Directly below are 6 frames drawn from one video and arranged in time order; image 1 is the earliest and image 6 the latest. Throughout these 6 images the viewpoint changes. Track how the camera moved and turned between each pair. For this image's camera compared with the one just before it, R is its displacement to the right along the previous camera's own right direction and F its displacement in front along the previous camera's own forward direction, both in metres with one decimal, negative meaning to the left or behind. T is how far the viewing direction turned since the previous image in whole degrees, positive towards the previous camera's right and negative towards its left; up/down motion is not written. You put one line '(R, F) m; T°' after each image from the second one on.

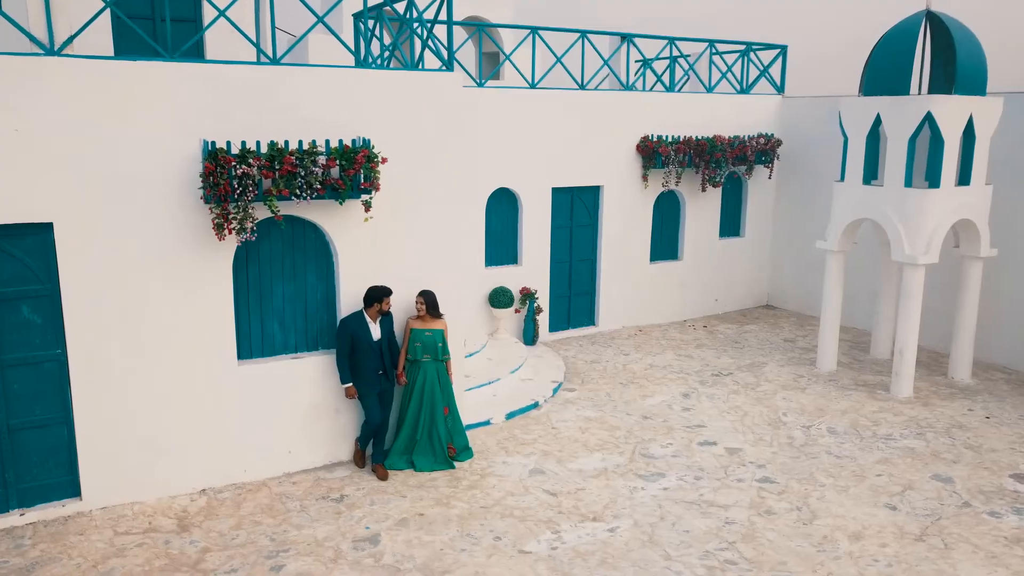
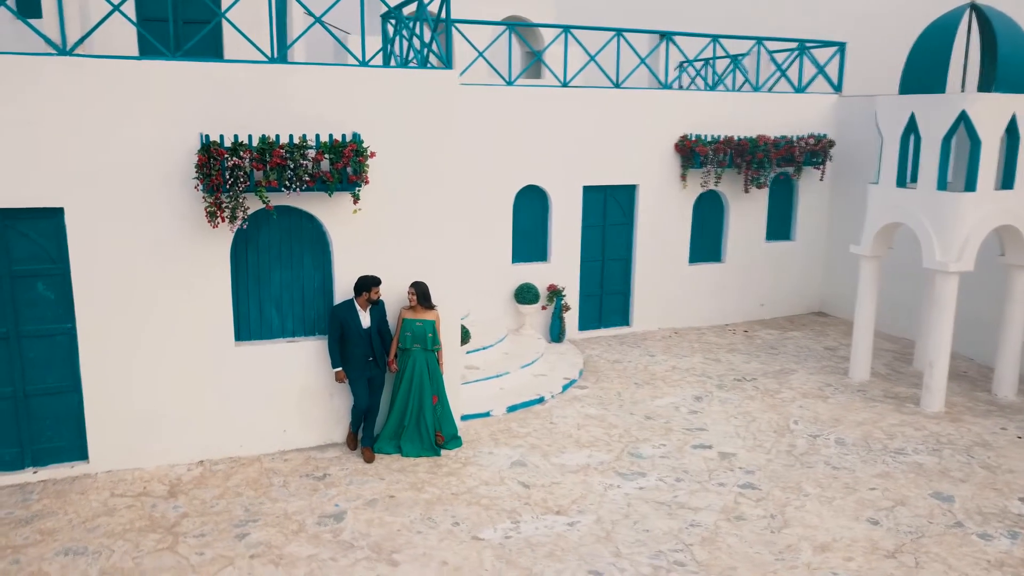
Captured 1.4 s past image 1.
(+1.0, 0.0) m; -7°
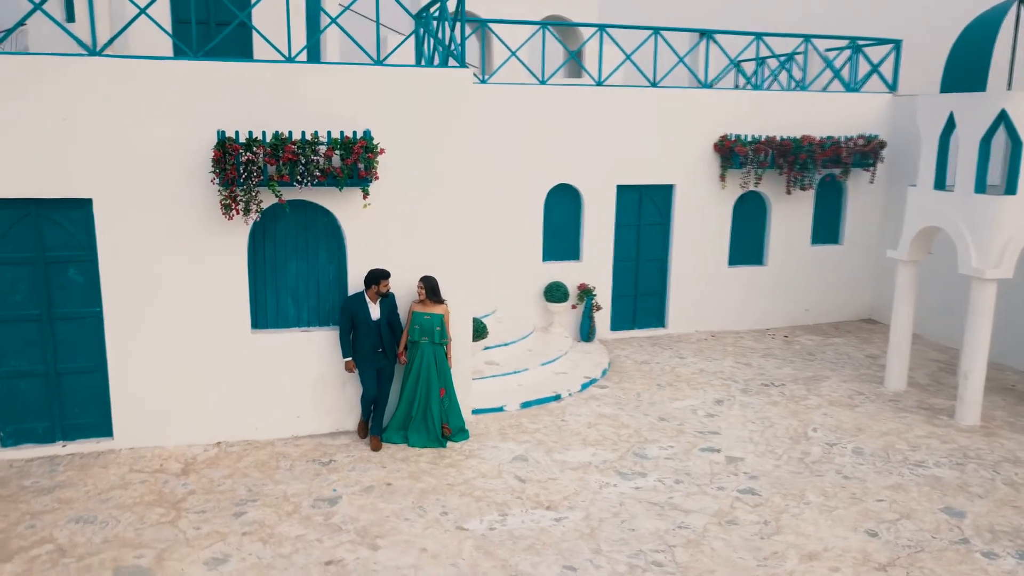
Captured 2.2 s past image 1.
(+0.6, 0.0) m; -5°
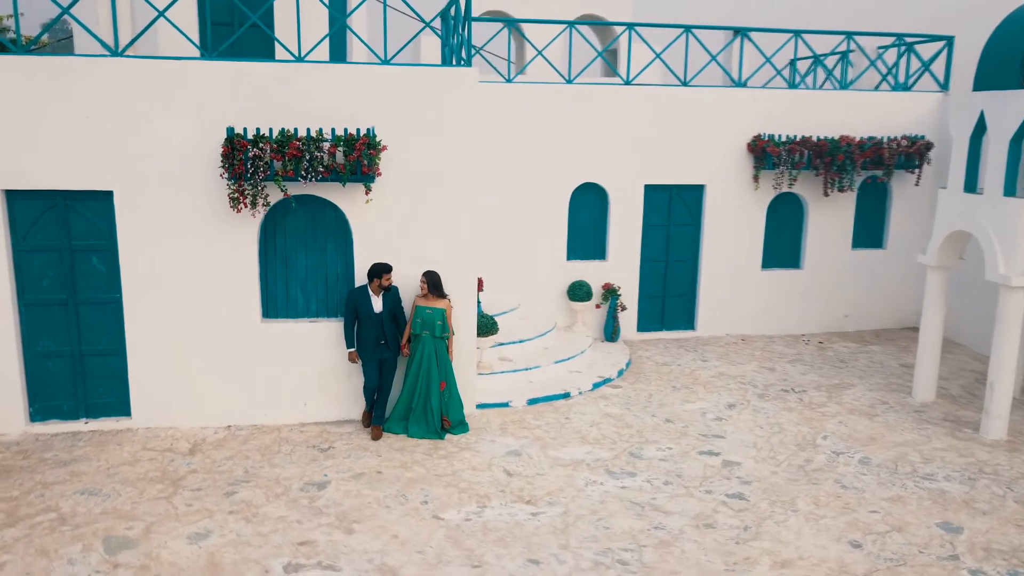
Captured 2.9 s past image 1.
(+0.7, 0.0) m; -5°
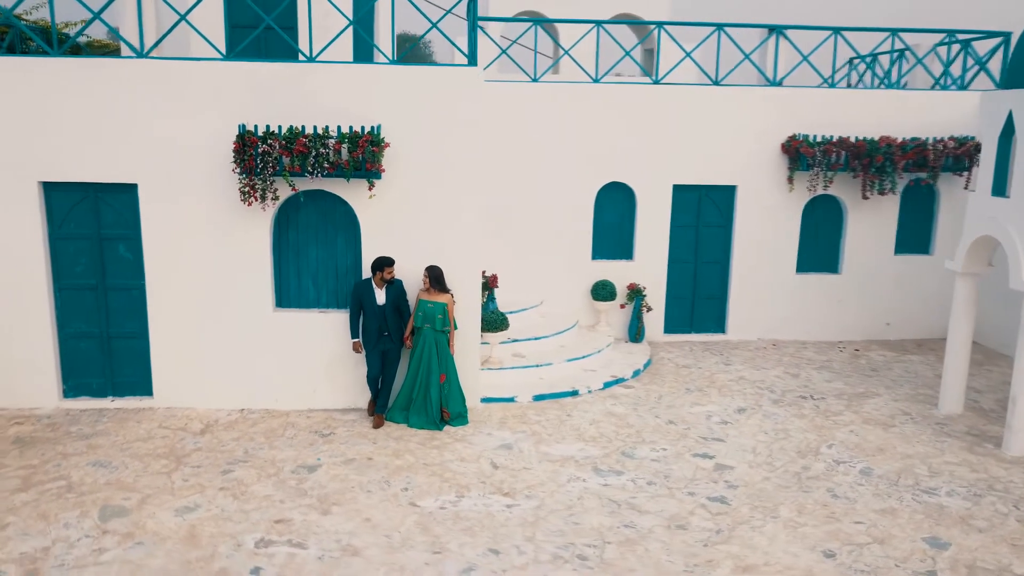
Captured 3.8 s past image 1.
(+0.8, -0.1) m; -6°
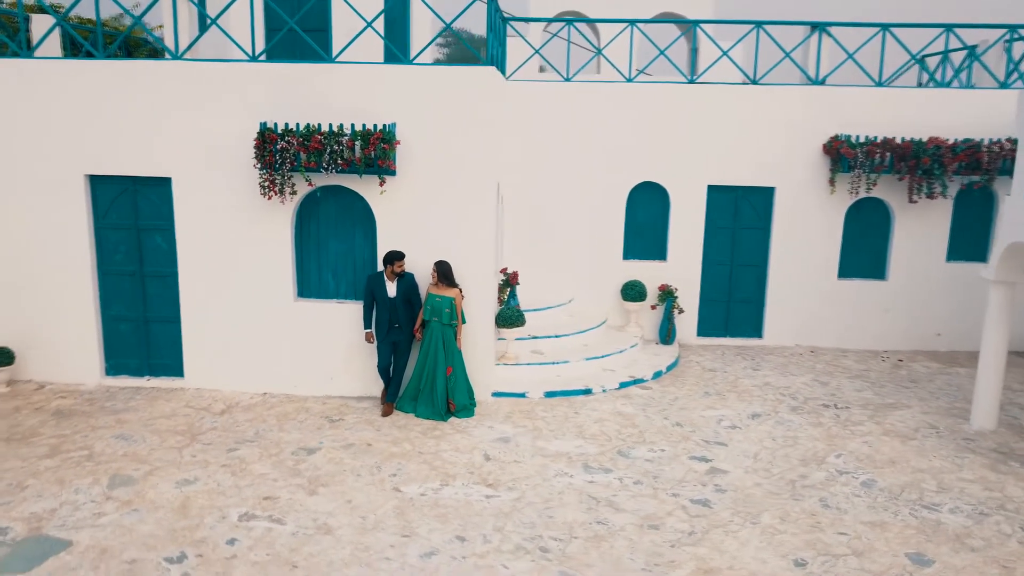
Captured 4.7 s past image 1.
(+0.8, -0.1) m; -6°
